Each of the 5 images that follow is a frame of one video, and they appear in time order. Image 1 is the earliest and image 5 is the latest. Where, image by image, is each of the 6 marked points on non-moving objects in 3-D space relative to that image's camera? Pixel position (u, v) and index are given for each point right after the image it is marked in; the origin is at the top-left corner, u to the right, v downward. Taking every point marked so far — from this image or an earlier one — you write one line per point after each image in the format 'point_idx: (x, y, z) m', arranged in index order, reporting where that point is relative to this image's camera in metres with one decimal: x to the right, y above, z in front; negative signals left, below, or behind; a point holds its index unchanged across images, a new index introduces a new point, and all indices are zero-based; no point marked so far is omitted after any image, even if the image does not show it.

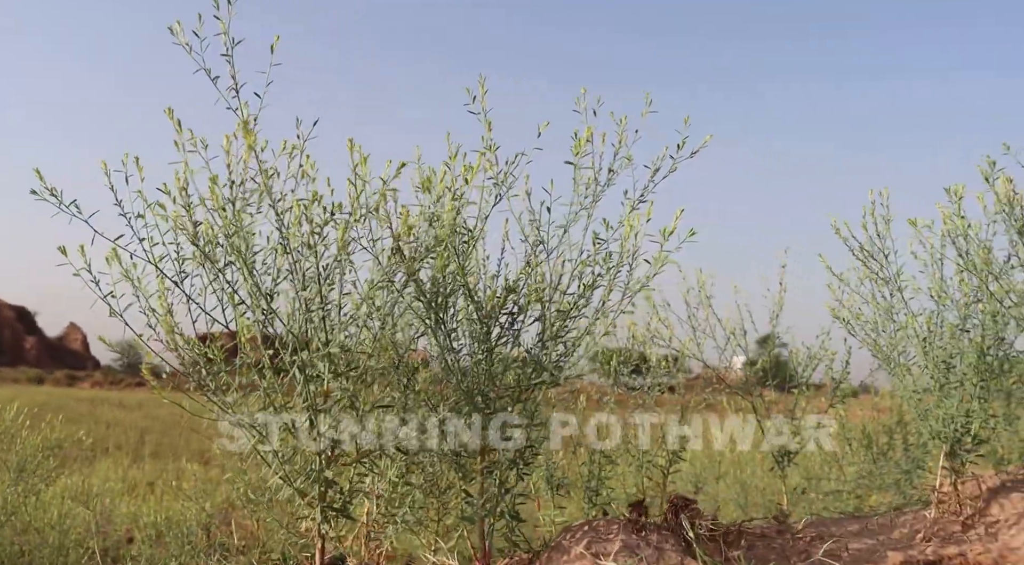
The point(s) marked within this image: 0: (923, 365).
0: (+2.0, -0.4, +4.0) m
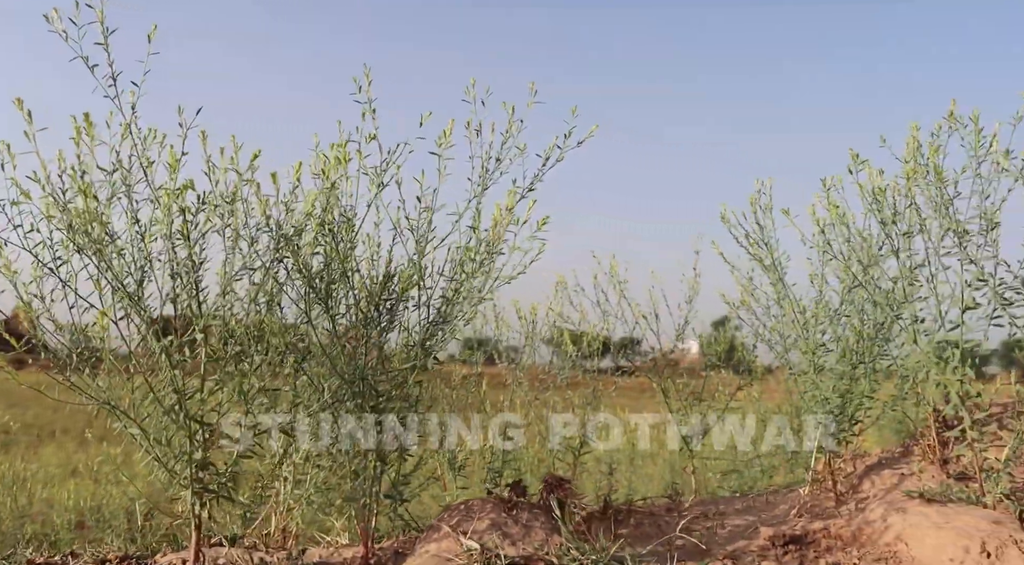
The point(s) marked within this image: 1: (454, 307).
0: (+1.5, -0.3, +4.1) m
1: (-0.3, -0.1, +3.6) m
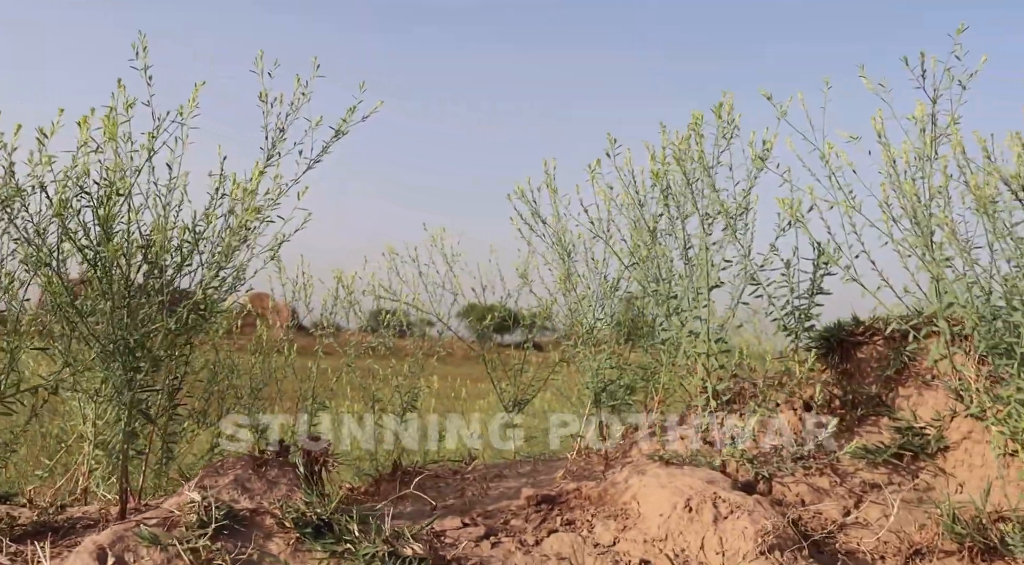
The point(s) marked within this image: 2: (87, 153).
0: (+0.4, -0.2, +4.4) m
1: (-1.3, +0.1, +3.7) m
2: (-1.8, +0.5, +3.5) m
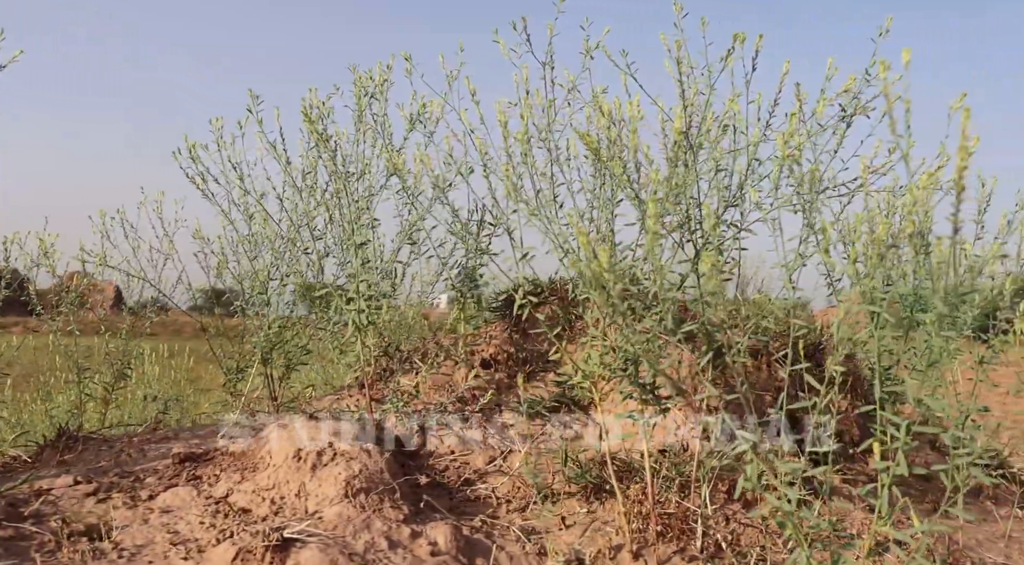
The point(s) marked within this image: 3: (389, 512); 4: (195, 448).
0: (-1.3, 0.0, +4.4) m
1: (-2.9, +0.2, +3.4) m
2: (-3.3, +0.7, +3.1) m
3: (-0.5, -0.8, +3.0) m
4: (-1.5, -0.8, +4.0) m
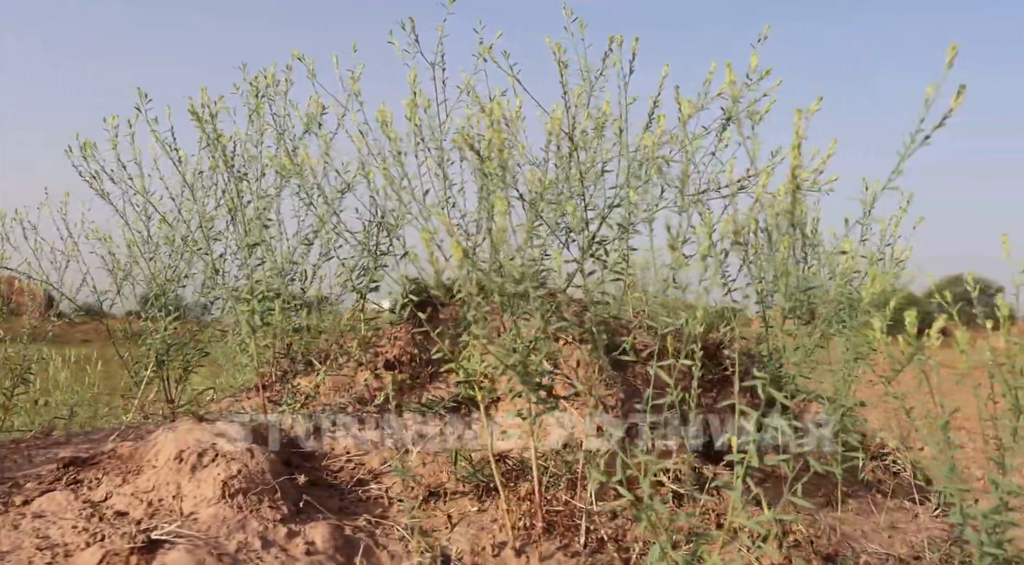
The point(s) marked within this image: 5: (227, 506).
0: (-1.8, 0.0, +4.3) m
1: (-3.3, +0.2, +3.3) m
2: (-3.8, +0.7, +3.0) m
3: (-0.9, -0.8, +3.0) m
4: (-2.0, -0.8, +3.9) m
5: (-1.0, -0.8, +3.0) m
